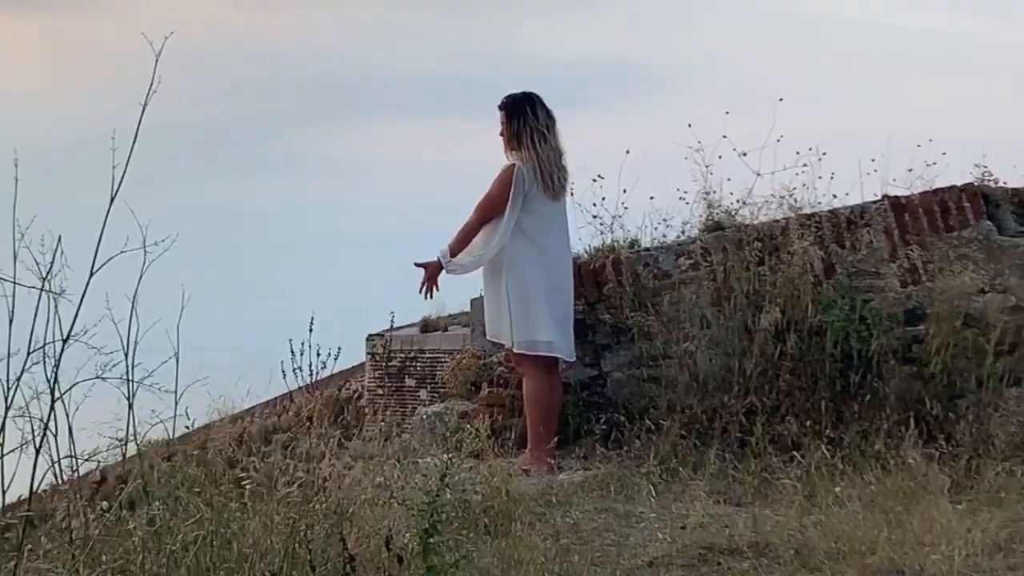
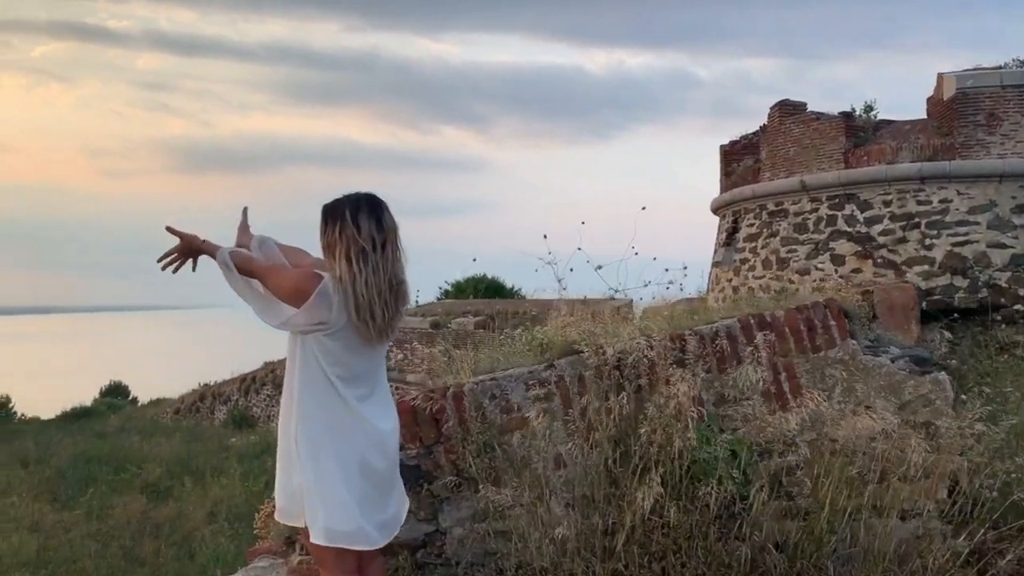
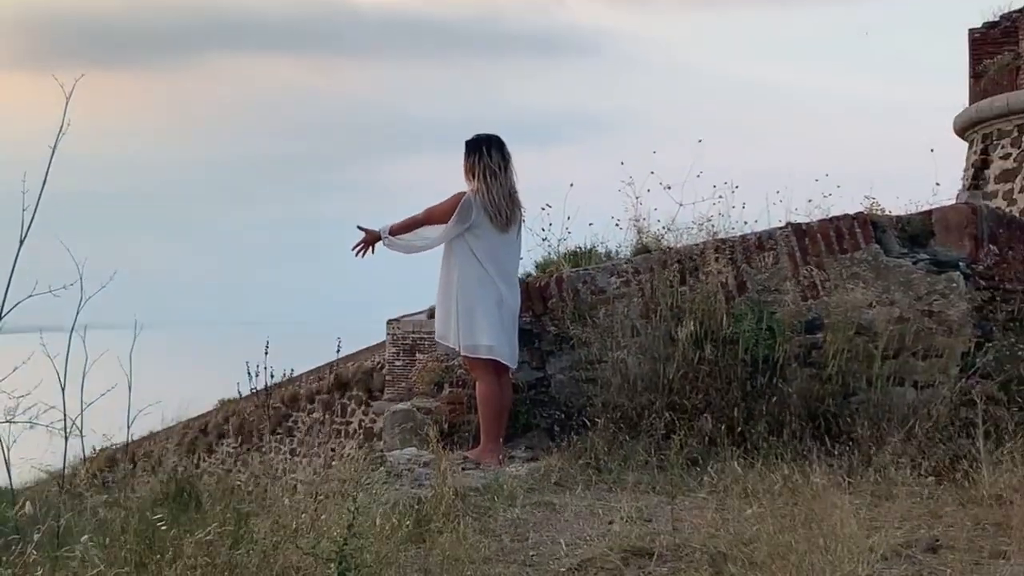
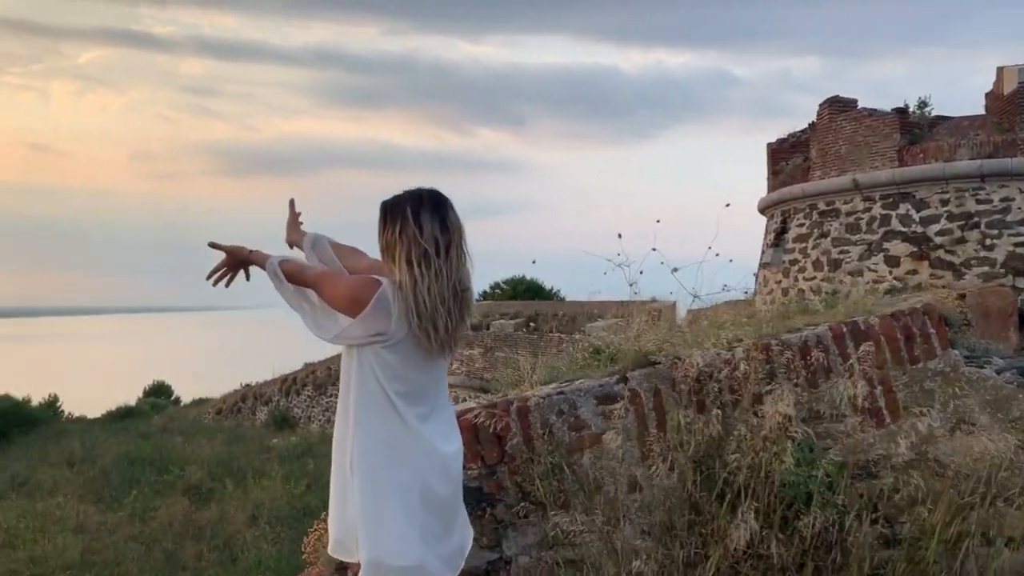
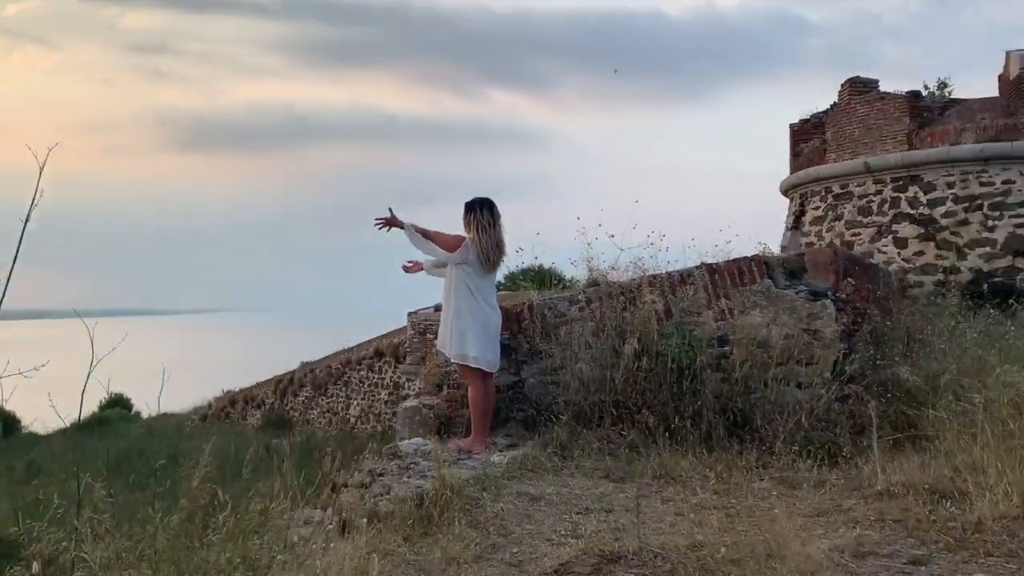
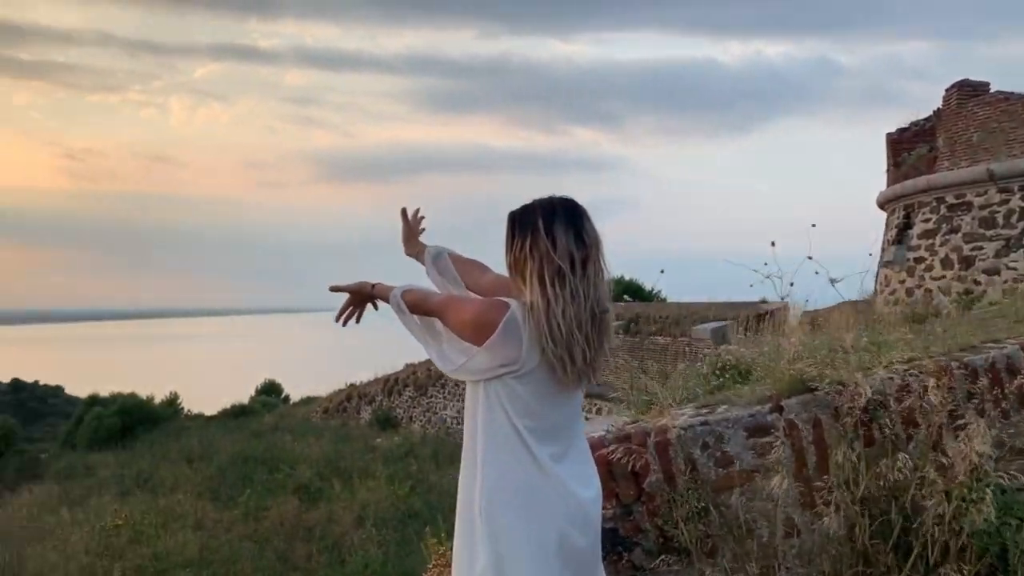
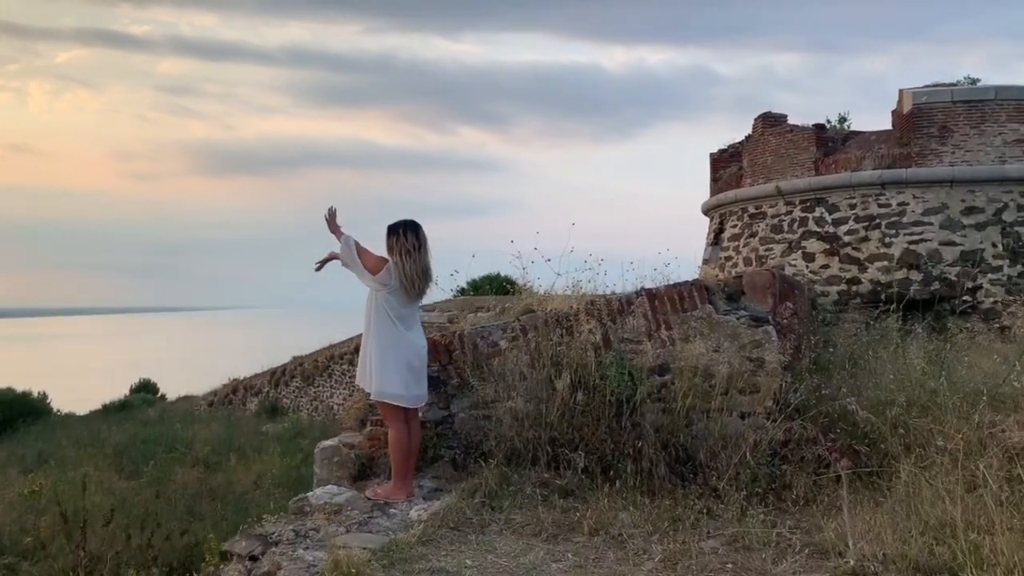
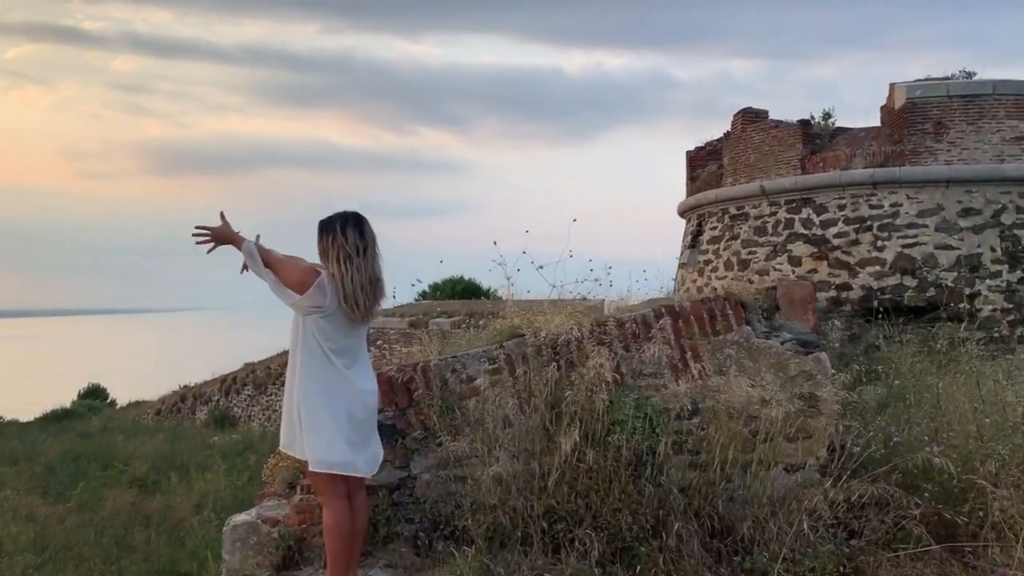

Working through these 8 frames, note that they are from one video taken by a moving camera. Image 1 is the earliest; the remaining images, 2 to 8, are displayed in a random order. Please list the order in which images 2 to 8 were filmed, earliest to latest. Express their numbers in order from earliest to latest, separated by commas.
3, 5, 7, 8, 2, 4, 6
